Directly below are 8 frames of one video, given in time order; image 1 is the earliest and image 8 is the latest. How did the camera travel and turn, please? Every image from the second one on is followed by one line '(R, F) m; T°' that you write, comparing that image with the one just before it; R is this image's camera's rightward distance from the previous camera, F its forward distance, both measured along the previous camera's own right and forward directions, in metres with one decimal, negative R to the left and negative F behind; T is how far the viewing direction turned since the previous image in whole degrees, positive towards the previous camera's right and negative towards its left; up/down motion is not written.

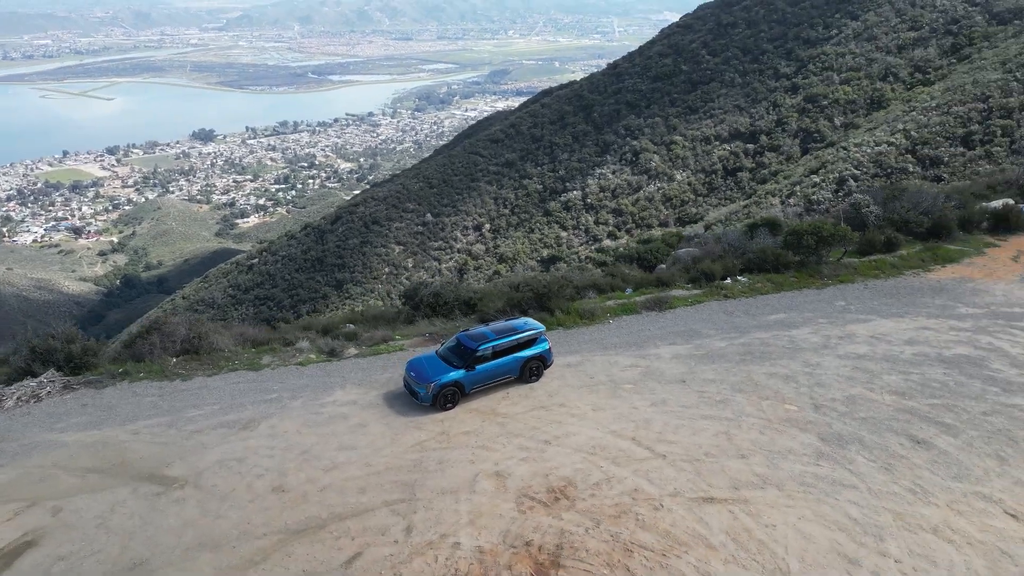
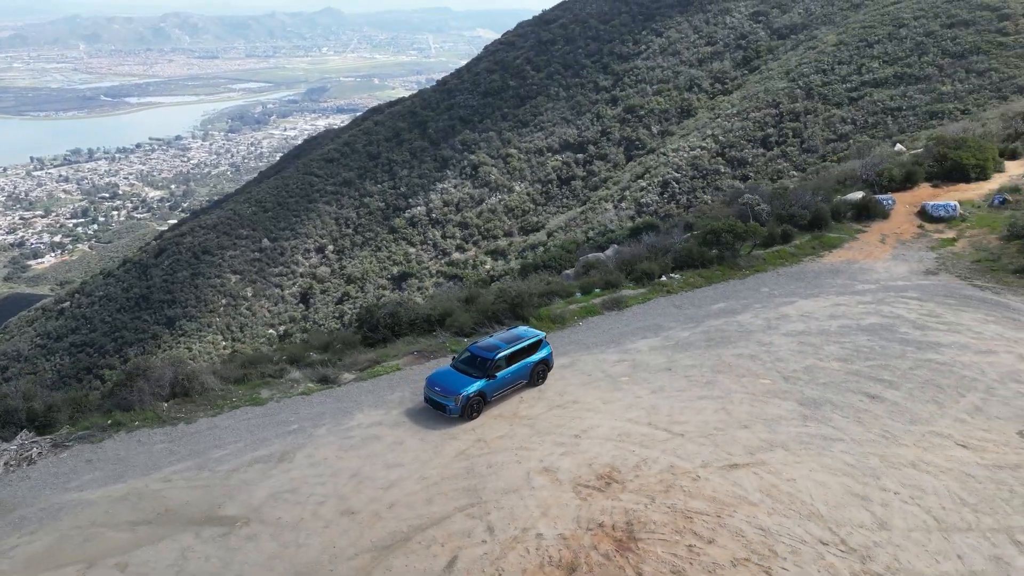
(-2.2, -0.4) m; +12°
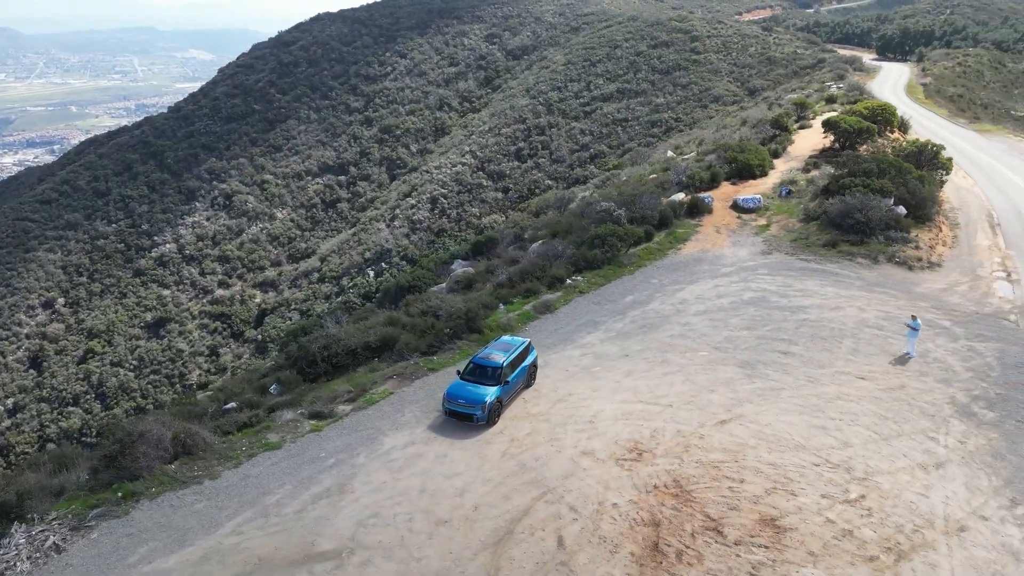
(-3.3, -0.4) m; +18°
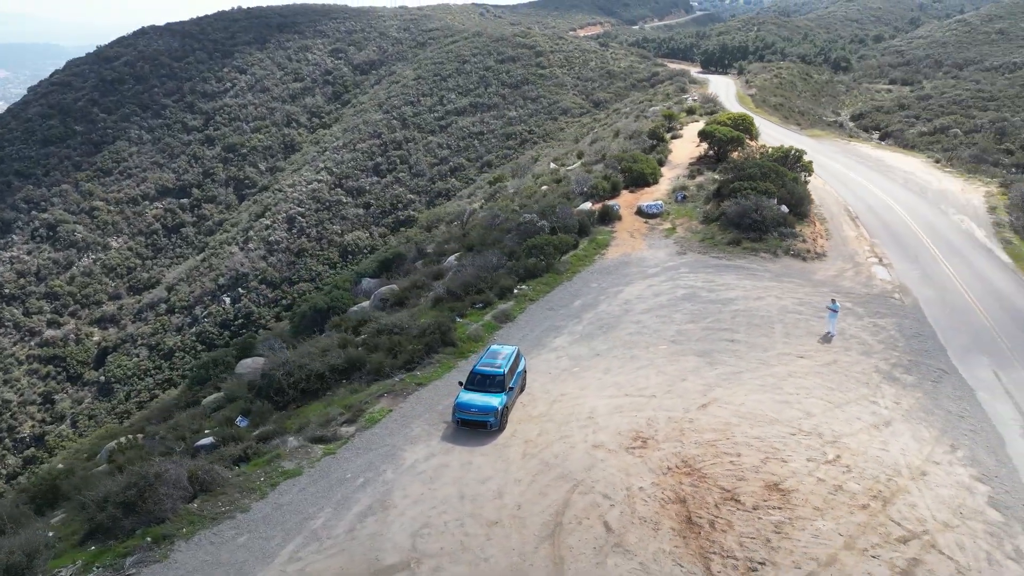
(-2.1, -0.3) m; +11°
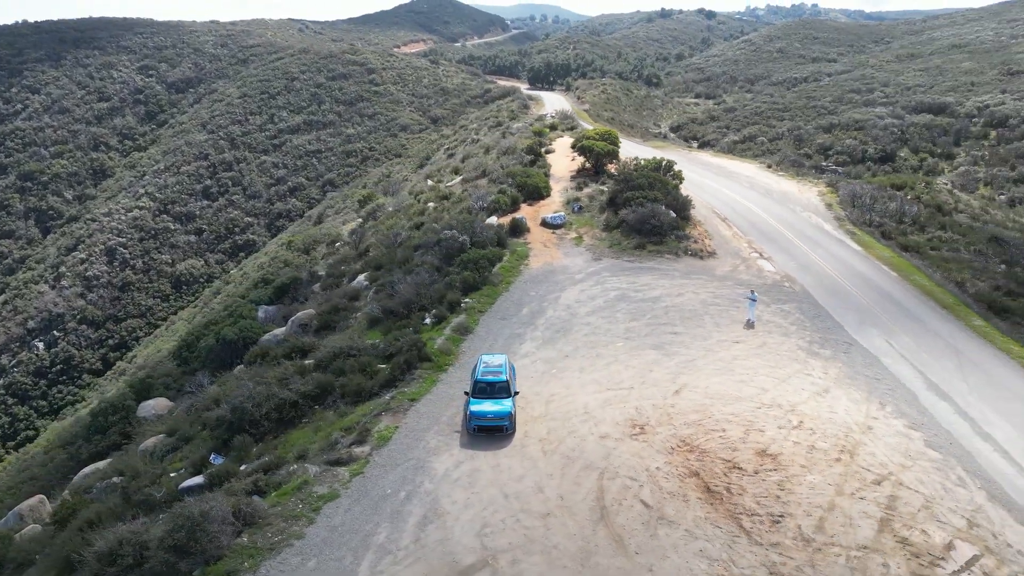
(-2.5, -0.4) m; +13°
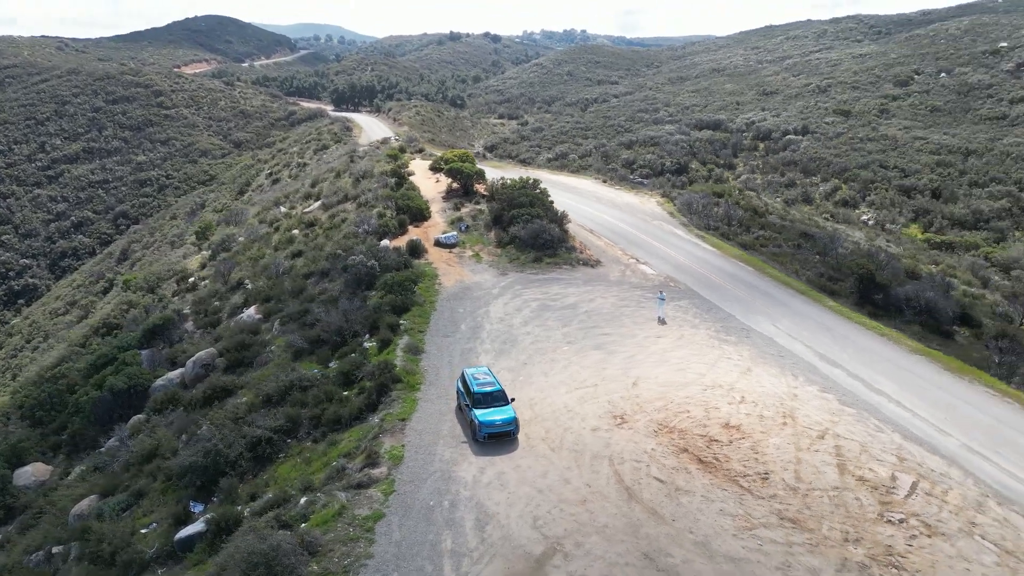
(-2.9, -0.5) m; +15°
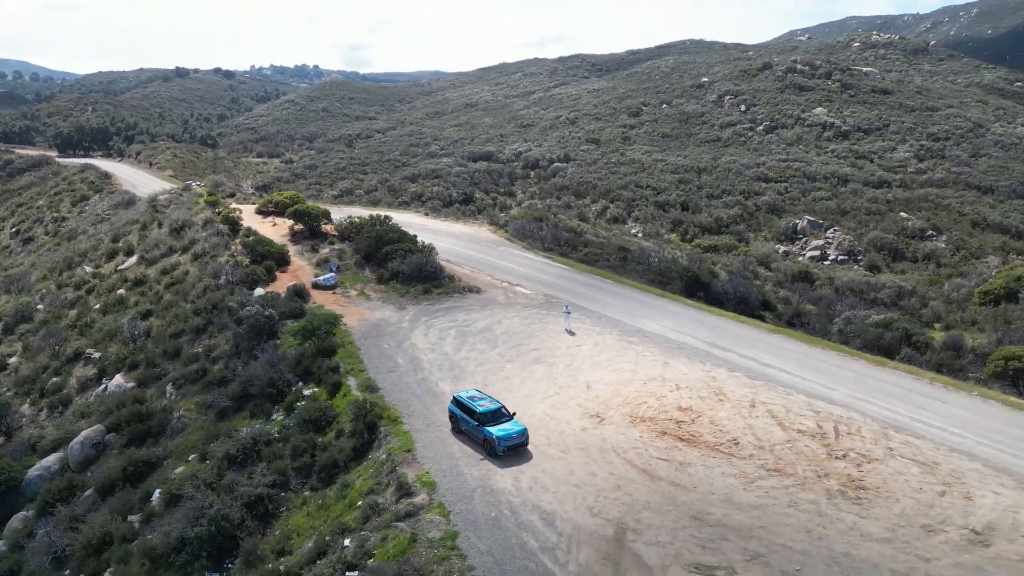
(-3.9, -0.5) m; +18°
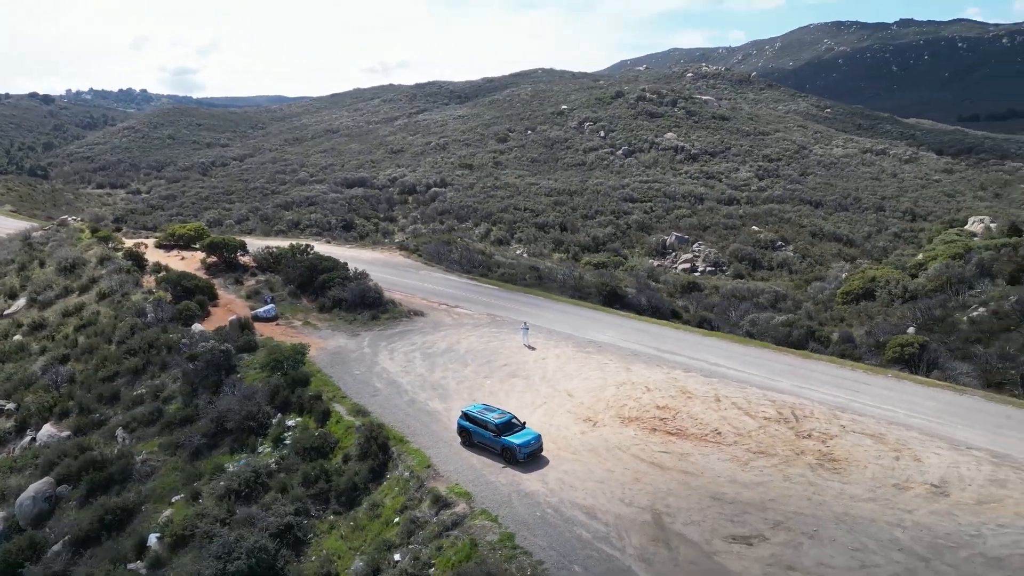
(-2.7, -0.7) m; +11°
